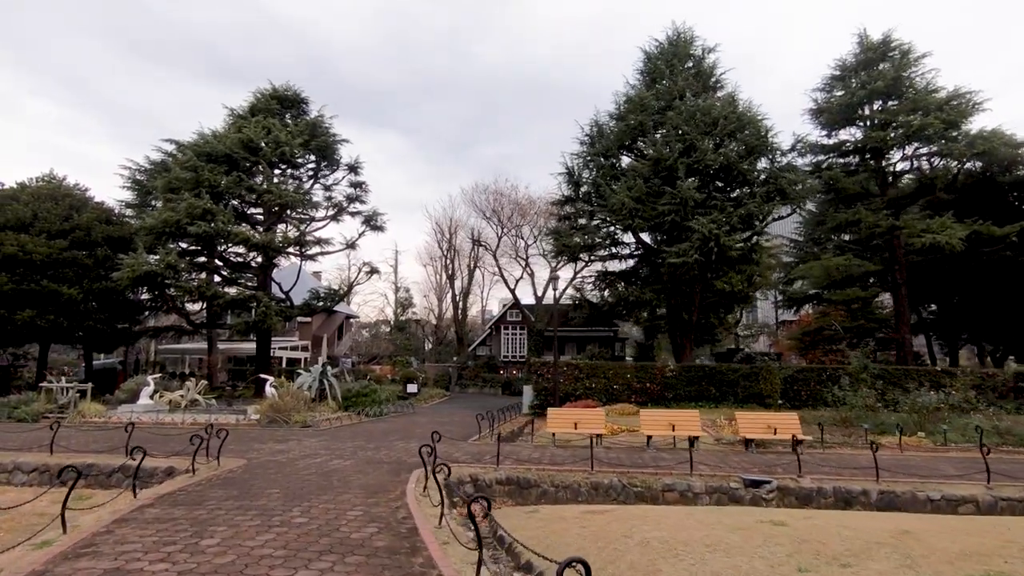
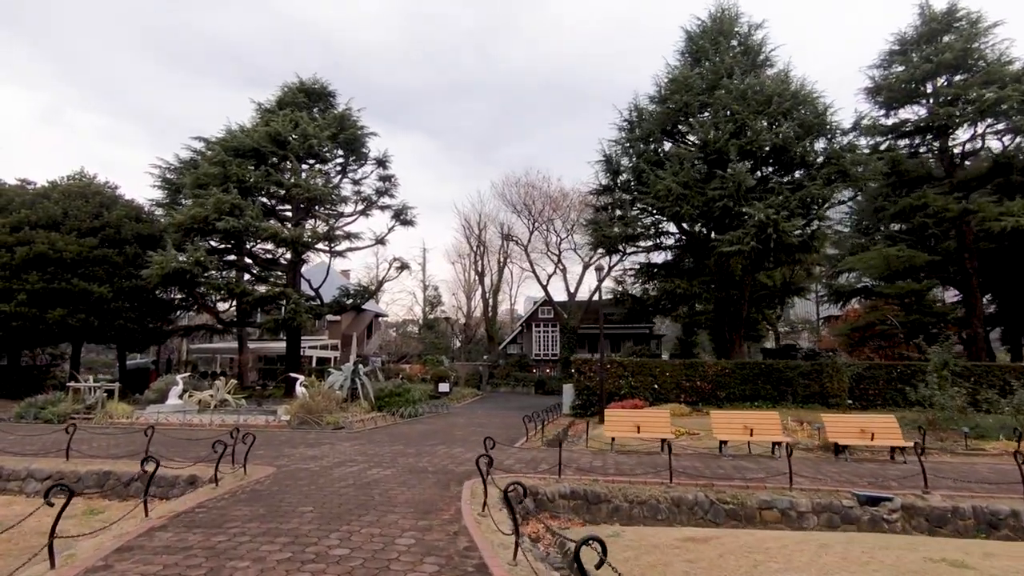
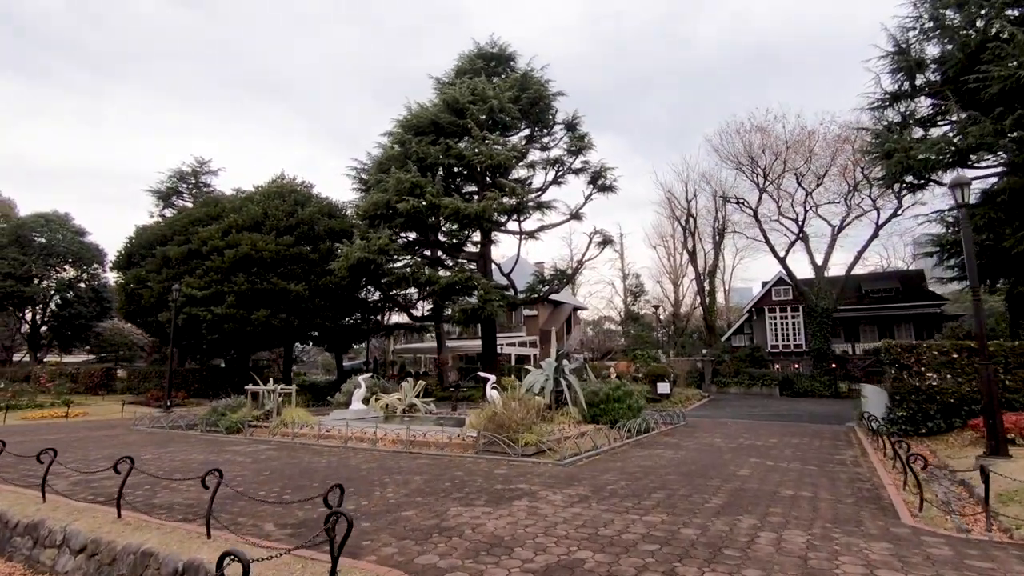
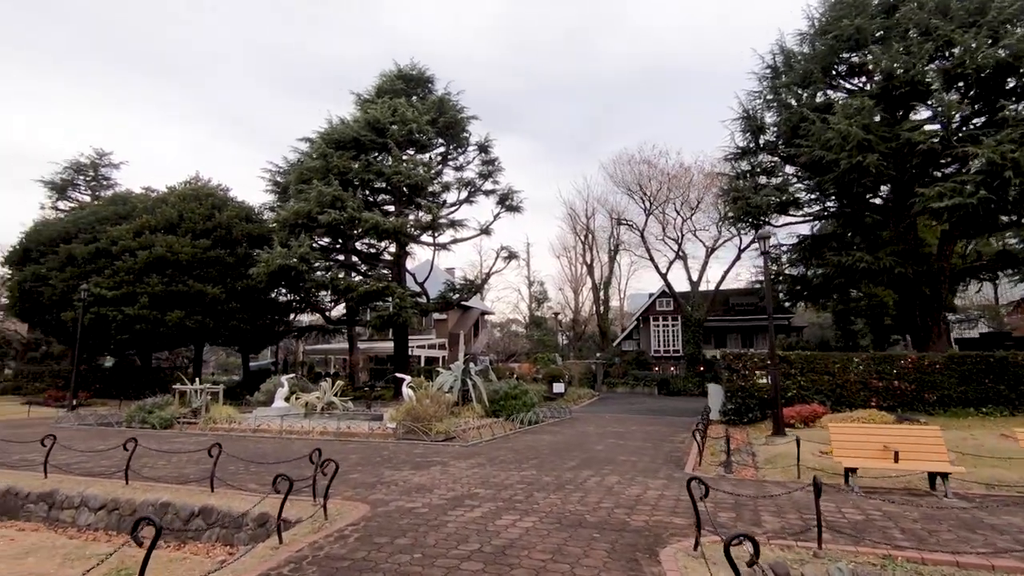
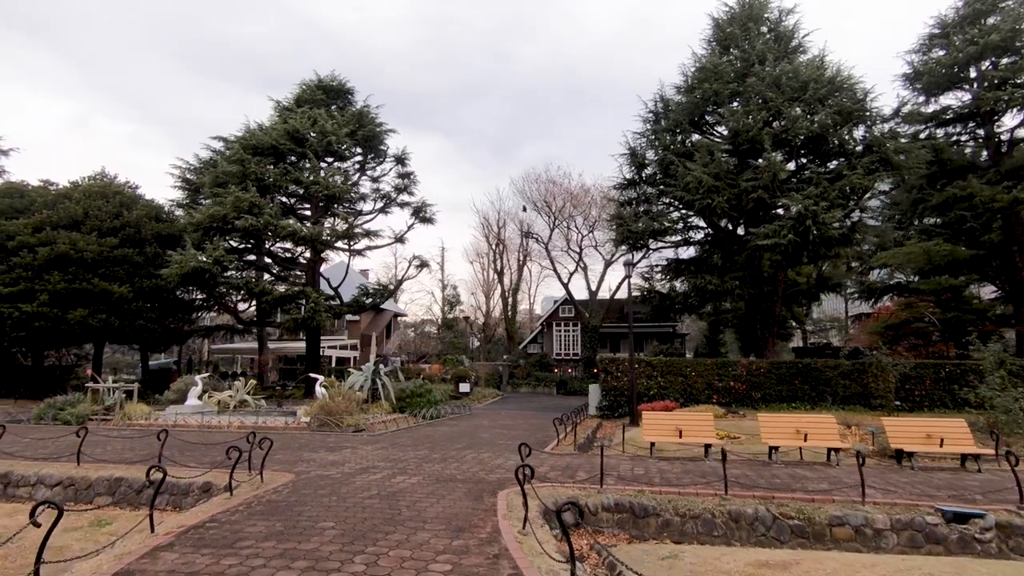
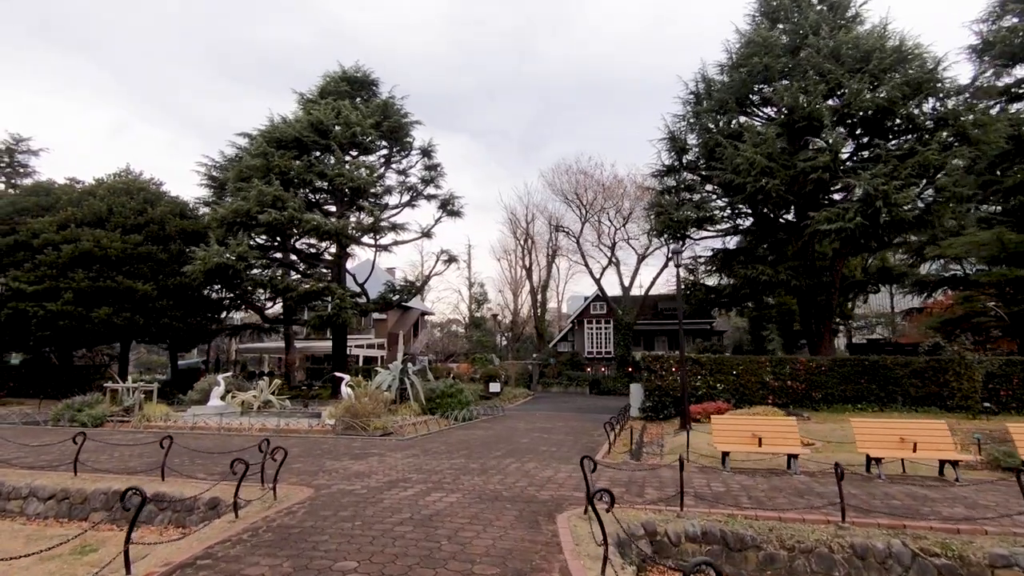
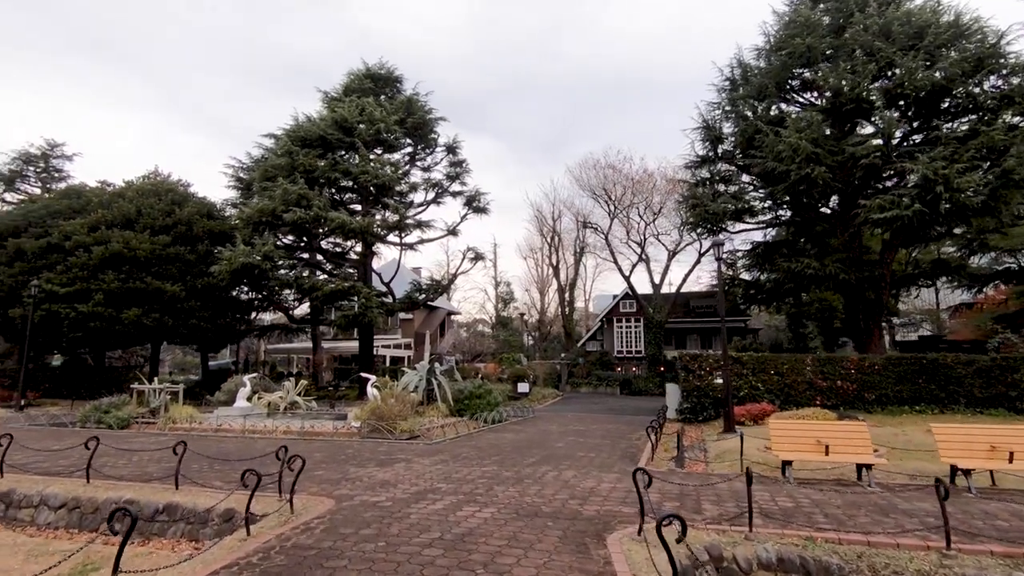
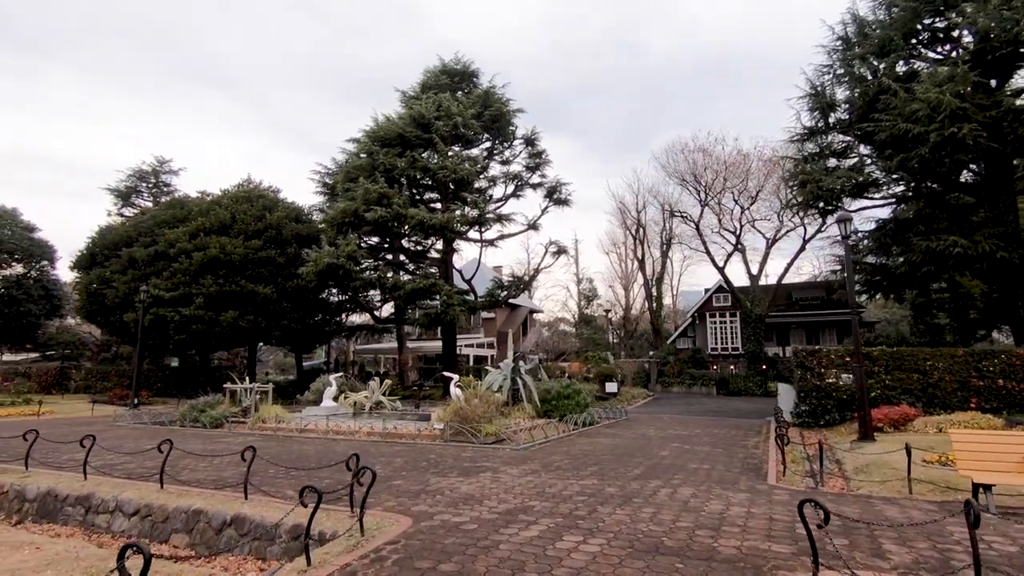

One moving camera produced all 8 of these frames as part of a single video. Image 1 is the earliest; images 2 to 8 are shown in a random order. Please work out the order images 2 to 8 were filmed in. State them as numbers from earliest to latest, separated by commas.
2, 5, 6, 7, 4, 8, 3
